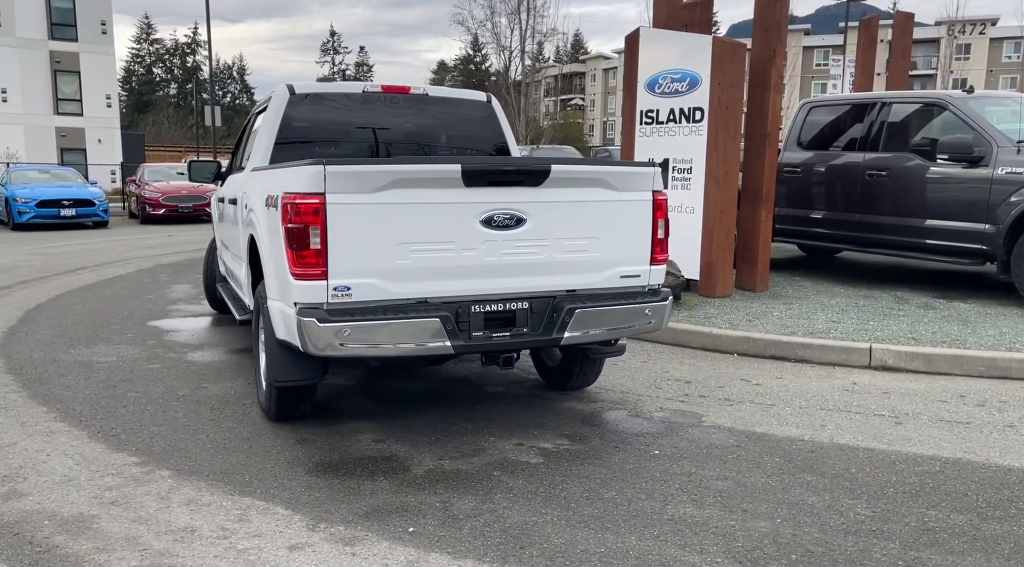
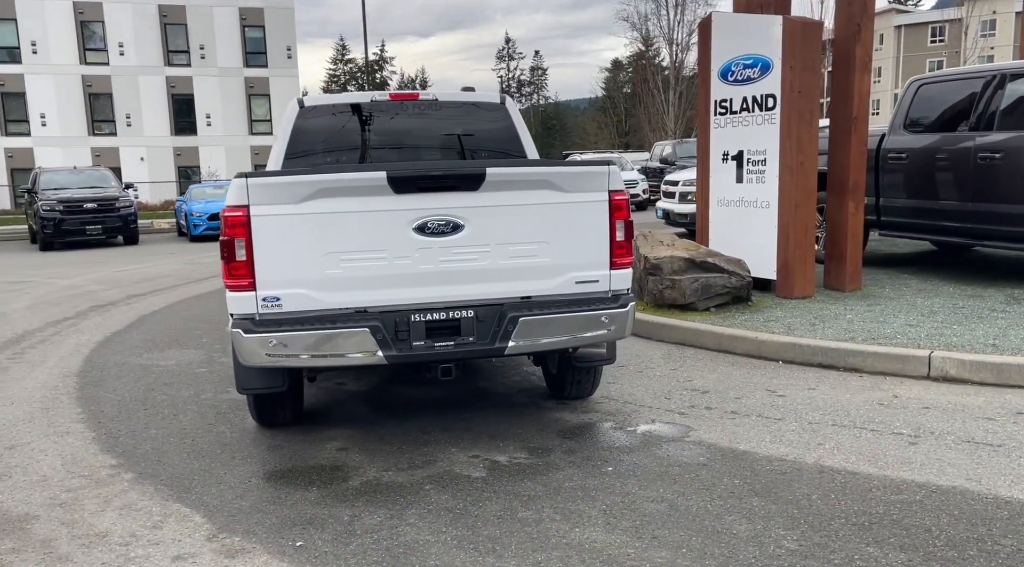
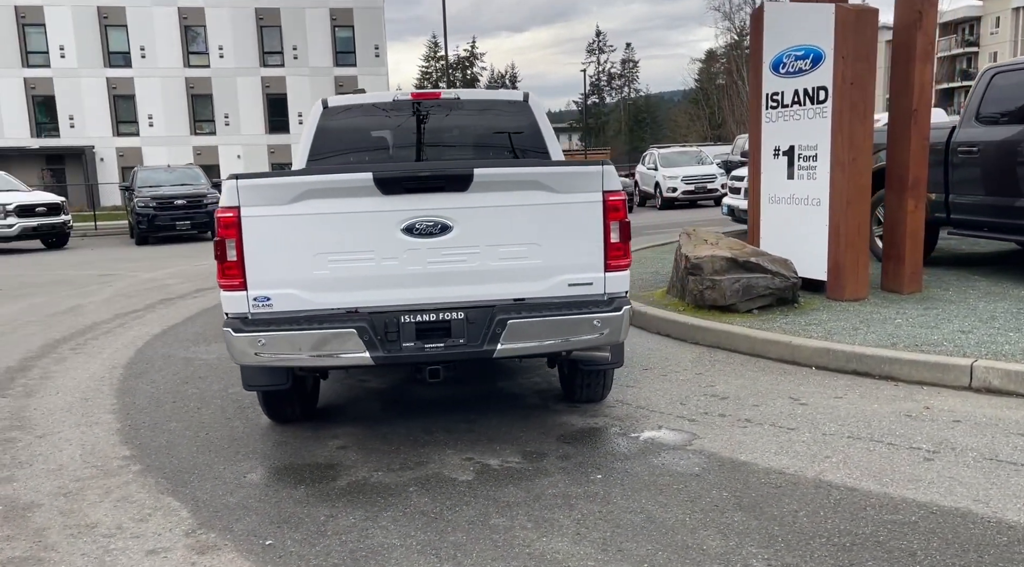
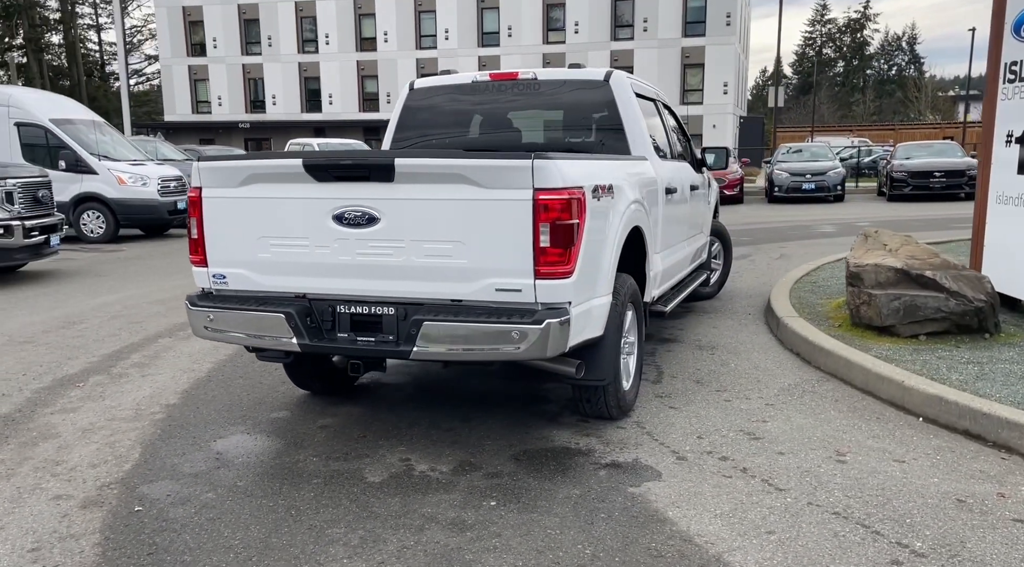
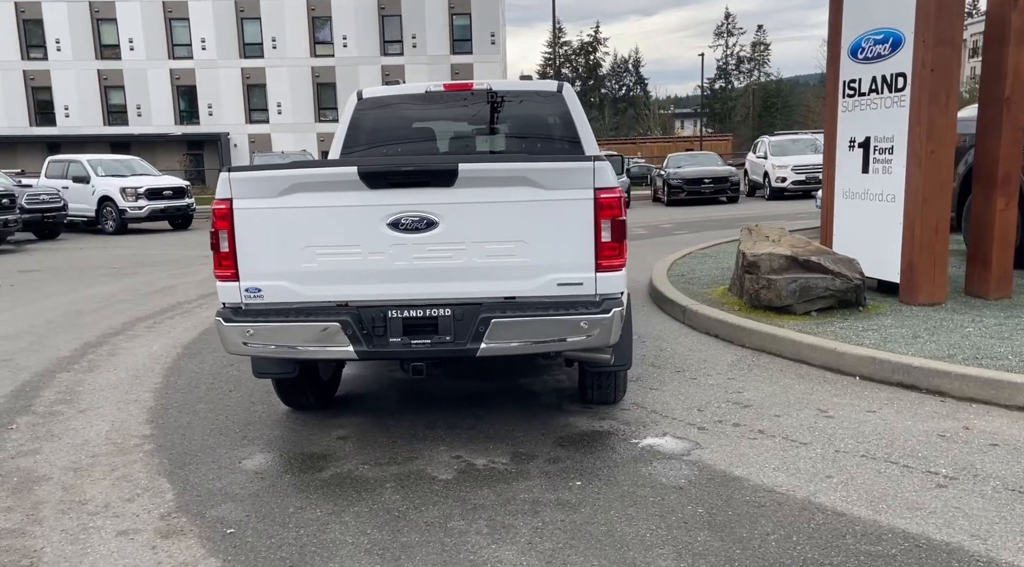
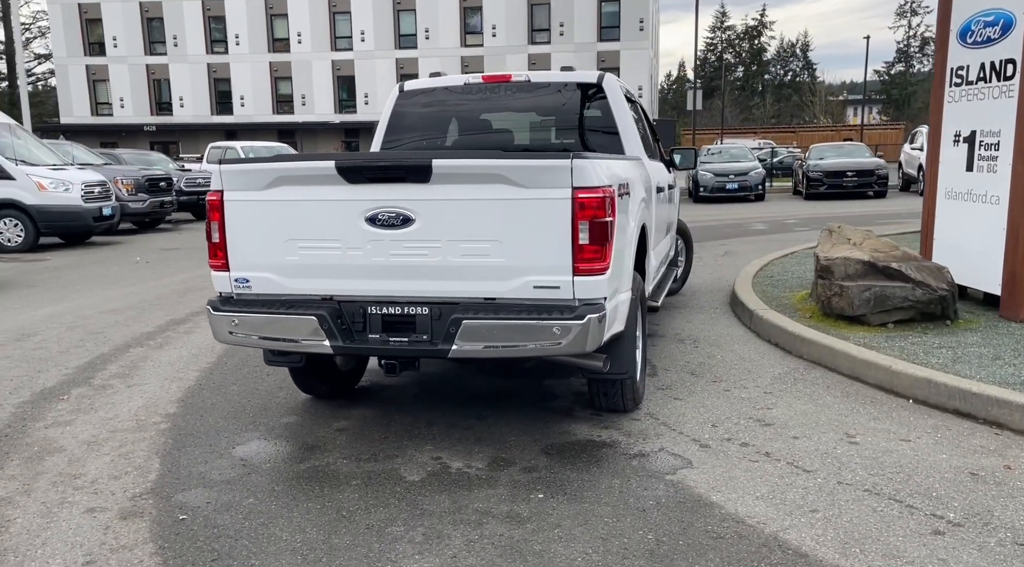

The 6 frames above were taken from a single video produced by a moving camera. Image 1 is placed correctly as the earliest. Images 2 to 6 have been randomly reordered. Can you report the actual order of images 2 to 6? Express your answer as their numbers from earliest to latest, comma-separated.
2, 3, 5, 6, 4
